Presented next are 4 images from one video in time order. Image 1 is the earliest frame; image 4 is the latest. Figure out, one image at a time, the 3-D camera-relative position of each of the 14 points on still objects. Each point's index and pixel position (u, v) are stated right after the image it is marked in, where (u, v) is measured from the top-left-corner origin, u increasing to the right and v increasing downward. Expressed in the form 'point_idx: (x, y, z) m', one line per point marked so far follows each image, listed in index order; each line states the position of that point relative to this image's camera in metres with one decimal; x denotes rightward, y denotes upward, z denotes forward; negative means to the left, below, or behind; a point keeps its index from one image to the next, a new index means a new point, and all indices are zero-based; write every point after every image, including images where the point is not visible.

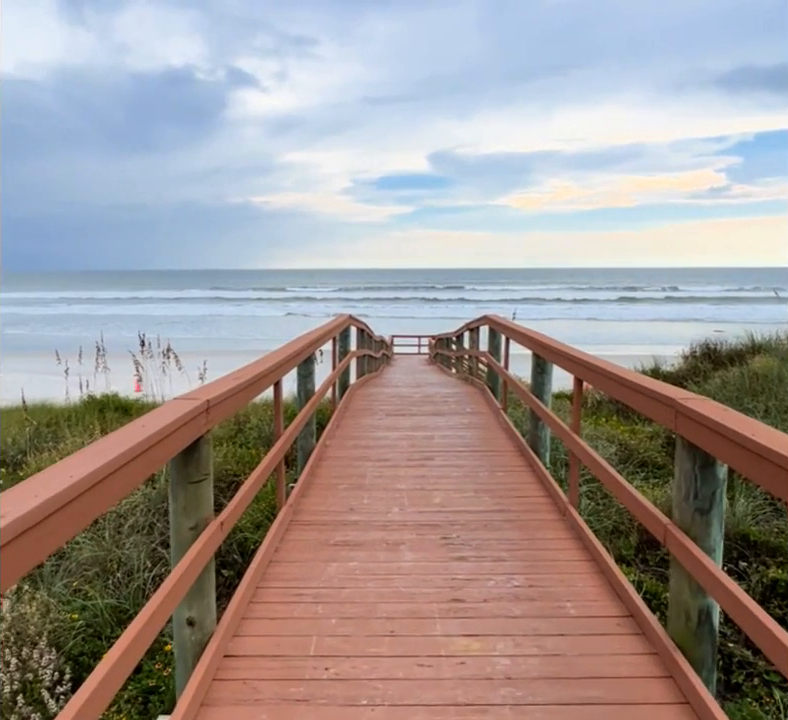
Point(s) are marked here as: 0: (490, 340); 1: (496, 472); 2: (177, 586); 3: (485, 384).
0: (+1.0, +0.2, +6.6) m
1: (+0.6, -0.7, +3.8) m
2: (-0.6, -0.6, +1.7) m
3: (+0.9, -0.2, +6.5) m
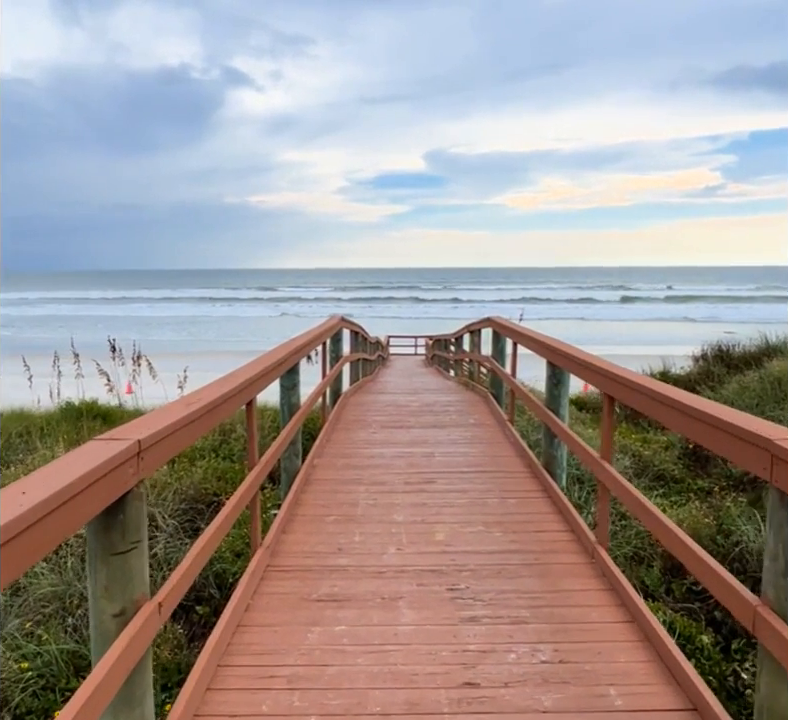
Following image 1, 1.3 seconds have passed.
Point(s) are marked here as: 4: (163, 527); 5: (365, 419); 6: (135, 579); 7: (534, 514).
0: (+1.0, +0.2, +6.1) m
1: (+0.6, -0.7, +3.3) m
2: (-0.6, -0.6, +1.2) m
3: (+0.9, -0.3, +6.0) m
4: (-1.6, -1.2, +4.4) m
5: (-0.2, -0.5, +5.3) m
6: (-0.6, -0.5, +1.4) m
7: (+0.7, -0.8, +3.1) m
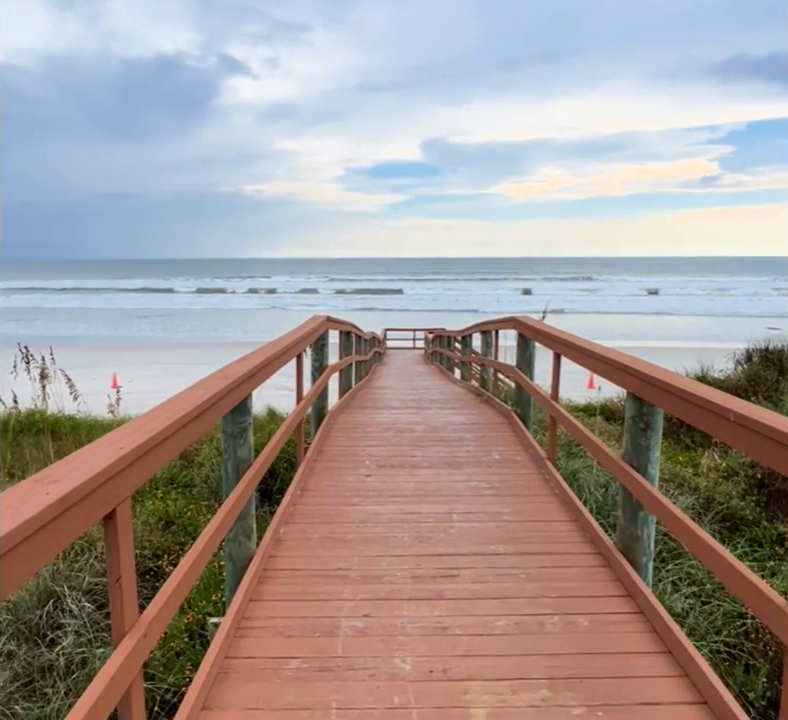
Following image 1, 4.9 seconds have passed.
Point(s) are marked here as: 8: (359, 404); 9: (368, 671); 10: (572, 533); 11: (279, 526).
0: (+1.0, +0.1, +4.9) m
1: (+0.6, -0.8, +2.1) m
2: (-0.6, -0.8, 0.0) m
3: (+0.9, -0.4, +4.8) m
4: (-1.6, -1.3, +3.2) m
5: (-0.2, -0.6, +4.1) m
6: (-0.6, -0.6, +0.2) m
7: (+0.7, -0.9, +1.9) m
8: (-0.3, -0.4, +6.0) m
9: (-0.1, -0.9, +1.9) m
10: (+0.8, -0.7, +2.8) m
11: (-0.5, -0.7, +2.7) m
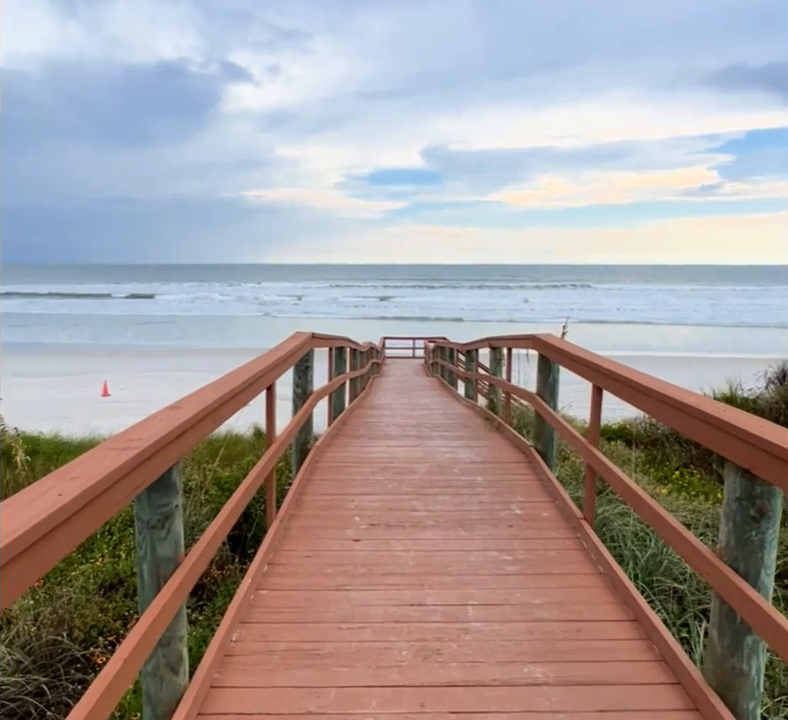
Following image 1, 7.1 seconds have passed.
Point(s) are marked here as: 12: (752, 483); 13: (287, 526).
0: (+0.9, -0.1, +4.2) m
1: (+0.6, -1.0, +1.3) m
2: (-0.6, -0.9, -0.8) m
3: (+0.9, -0.5, +4.0) m
4: (-1.6, -1.4, +2.4) m
5: (-0.3, -0.7, +3.3) m
6: (-0.6, -0.7, -0.6) m
7: (+0.7, -1.0, +1.2) m
8: (-0.3, -0.6, +5.3) m
9: (-0.1, -1.0, +1.1) m
10: (+0.7, -0.9, +2.0) m
11: (-0.5, -0.8, +2.0) m
12: (+0.9, -0.3, +1.6) m
13: (-0.5, -0.7, +3.0) m
